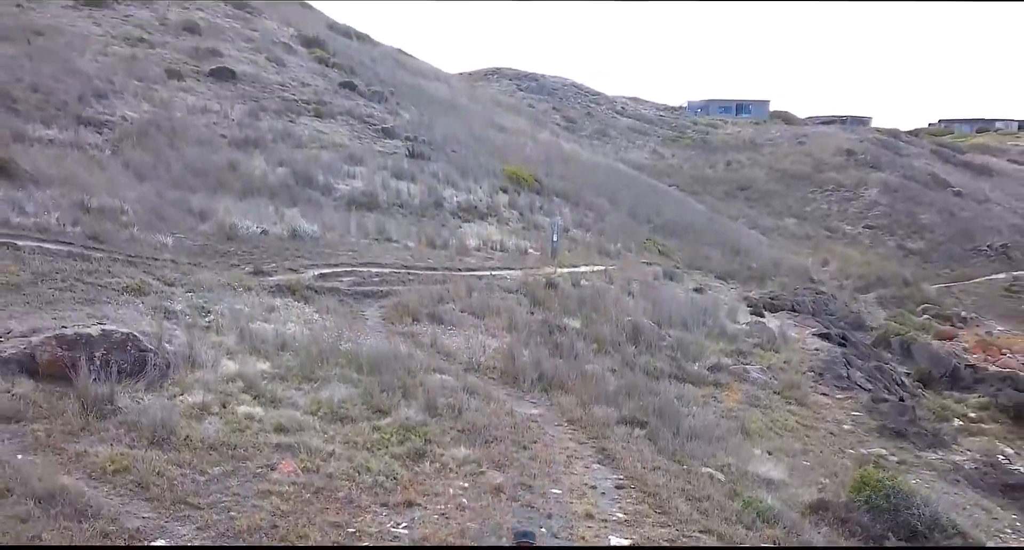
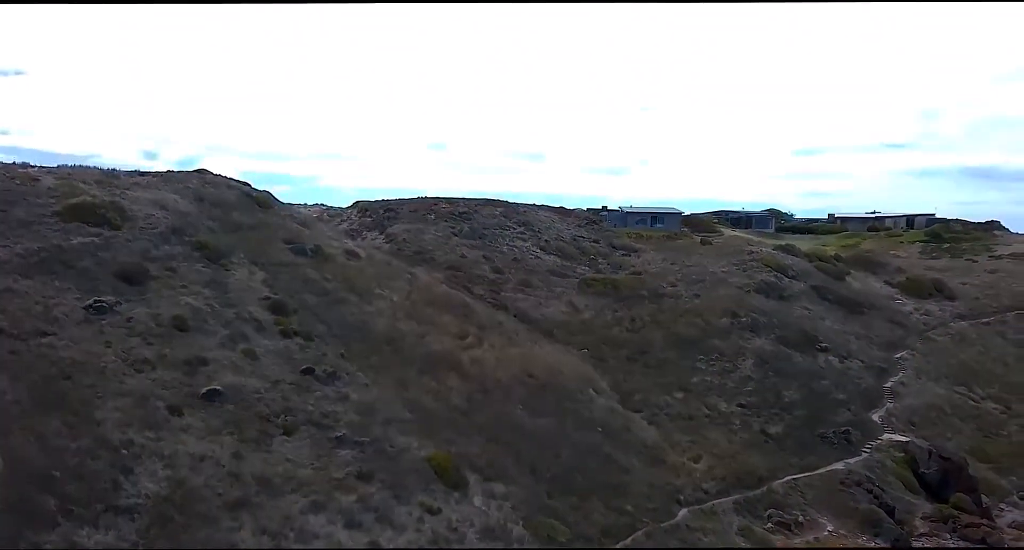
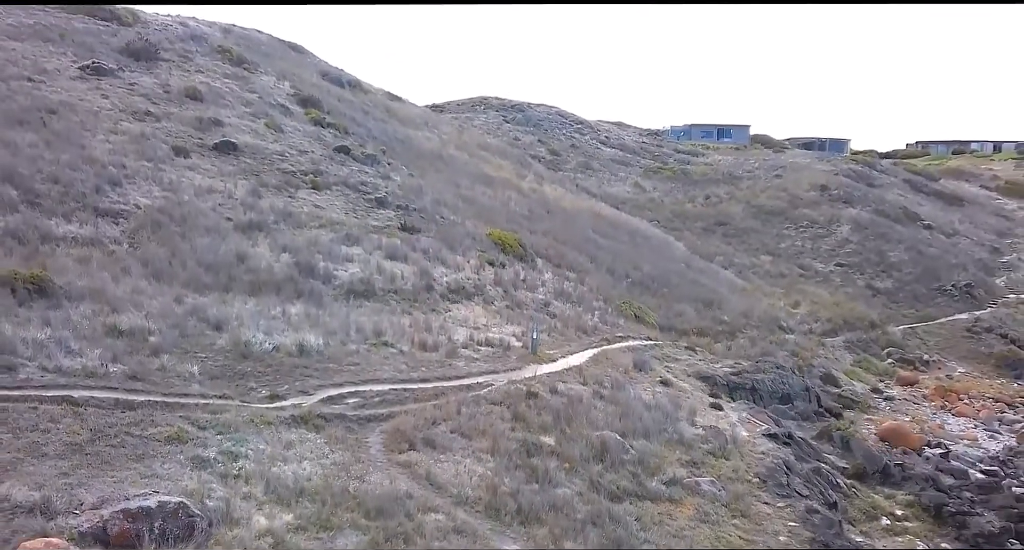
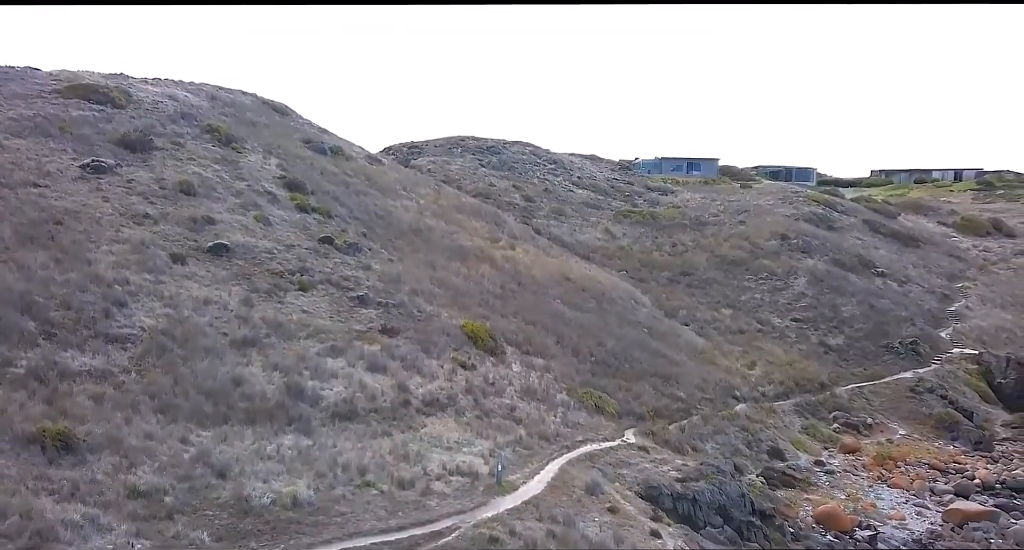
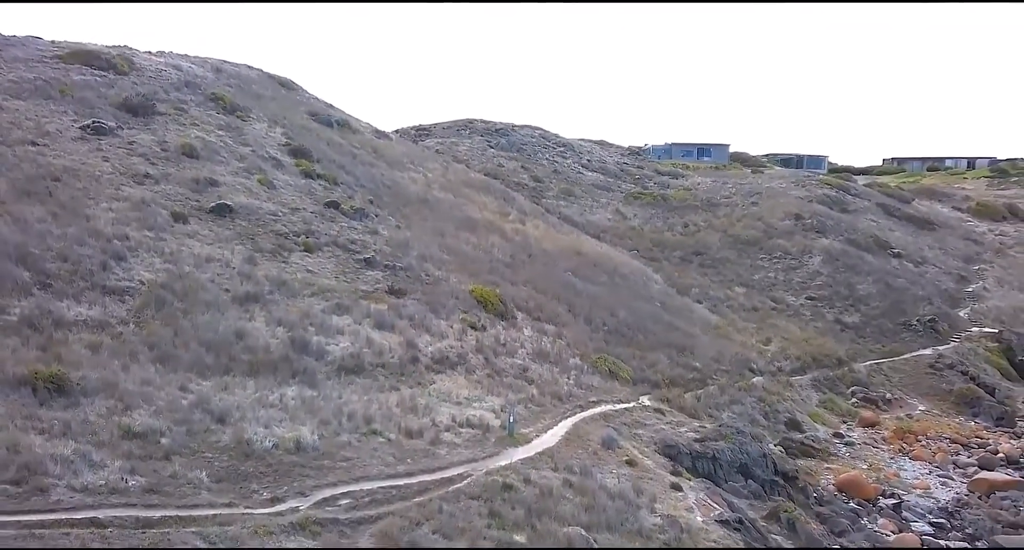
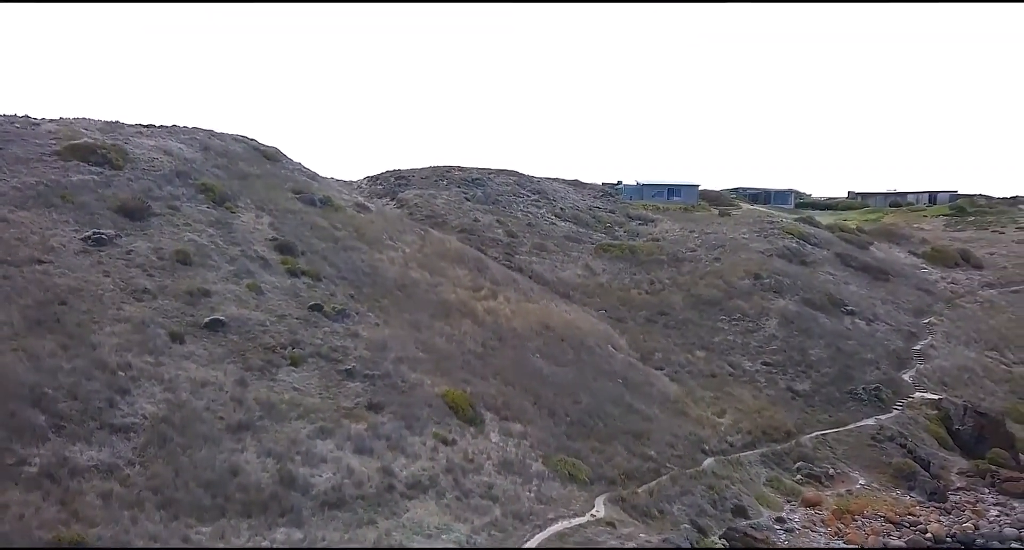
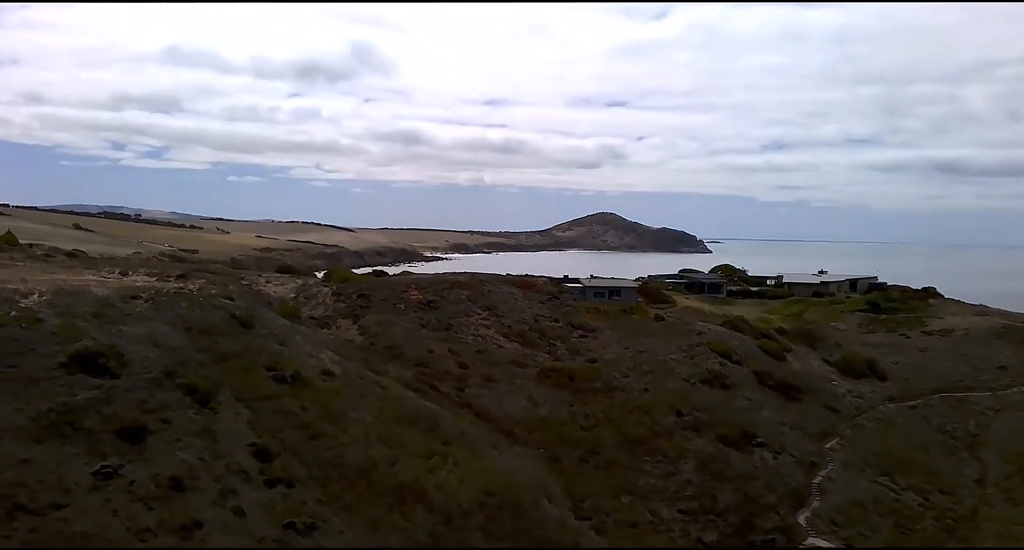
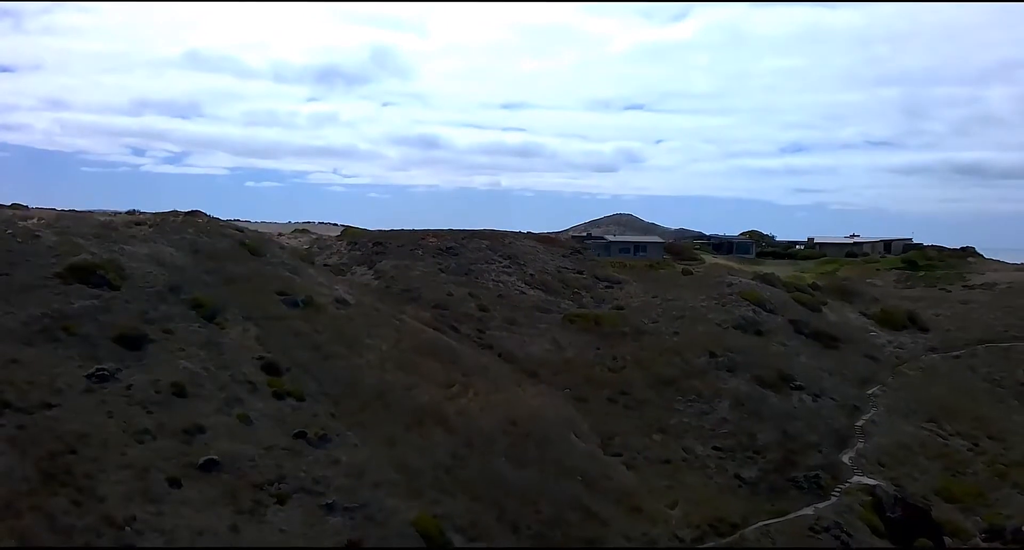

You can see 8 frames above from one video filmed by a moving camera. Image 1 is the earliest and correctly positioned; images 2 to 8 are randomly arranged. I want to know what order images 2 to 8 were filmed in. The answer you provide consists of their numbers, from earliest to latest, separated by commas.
3, 5, 4, 6, 2, 8, 7
